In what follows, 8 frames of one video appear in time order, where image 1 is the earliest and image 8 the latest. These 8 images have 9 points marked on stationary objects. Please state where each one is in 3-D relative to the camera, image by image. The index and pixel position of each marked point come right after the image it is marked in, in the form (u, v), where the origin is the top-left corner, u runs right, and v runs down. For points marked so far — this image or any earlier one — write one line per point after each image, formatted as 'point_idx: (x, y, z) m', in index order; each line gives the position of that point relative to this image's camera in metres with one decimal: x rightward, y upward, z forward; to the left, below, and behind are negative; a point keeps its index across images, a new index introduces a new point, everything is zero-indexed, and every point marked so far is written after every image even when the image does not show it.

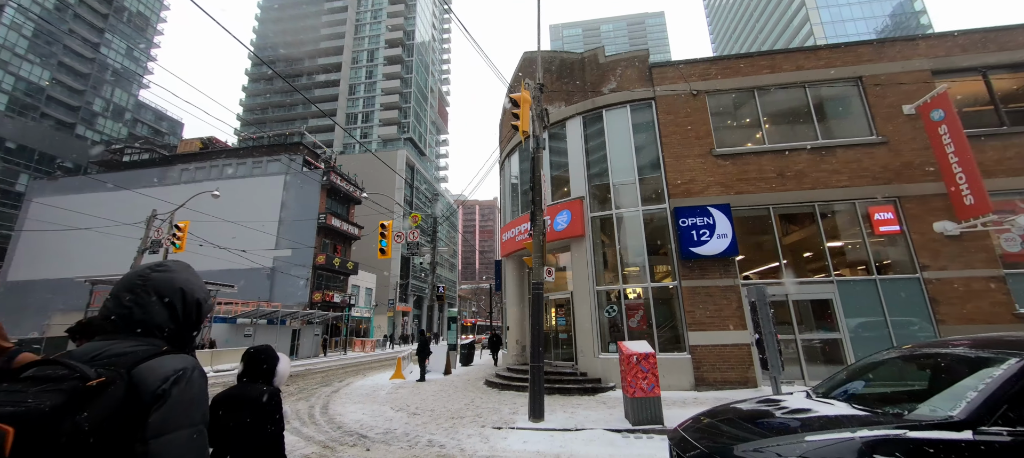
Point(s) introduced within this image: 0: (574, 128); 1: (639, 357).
0: (+2.1, +3.5, +13.1) m
1: (+2.4, -2.5, +7.2) m
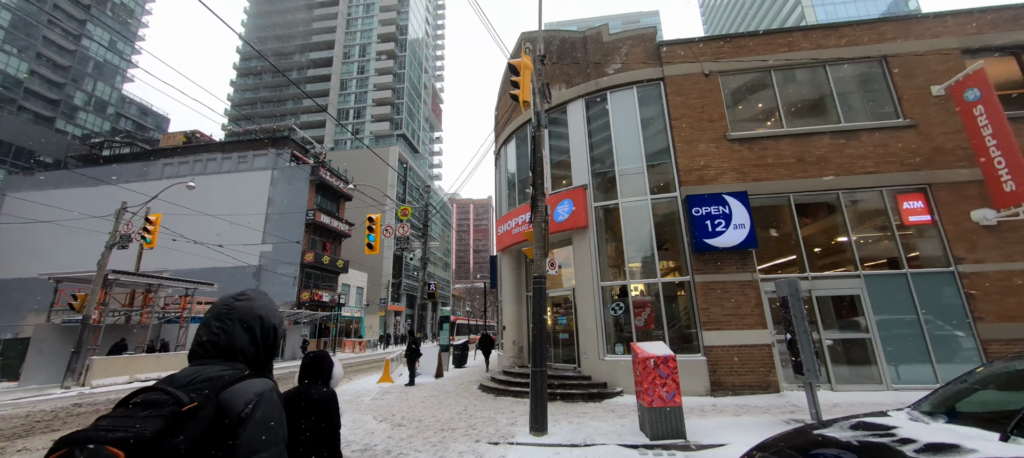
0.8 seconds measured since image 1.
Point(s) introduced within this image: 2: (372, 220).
0: (+2.0, +3.8, +12.2) m
1: (+2.4, -2.2, +6.3) m
2: (-6.2, +0.4, +16.6) m
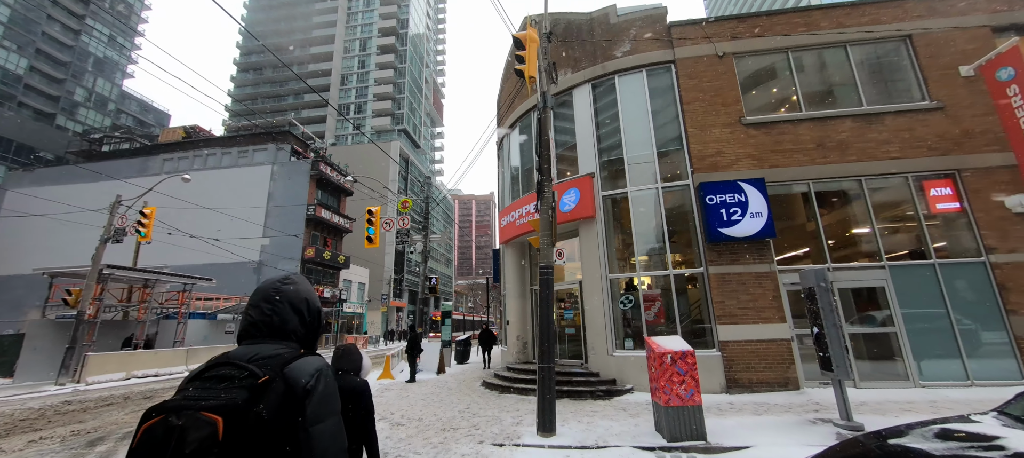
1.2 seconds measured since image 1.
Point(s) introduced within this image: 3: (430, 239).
0: (+2.1, +4.0, +11.7) m
1: (+2.5, -2.0, +5.8) m
2: (-6.1, +0.7, +16.2) m
3: (-3.8, -0.4, +17.3) m
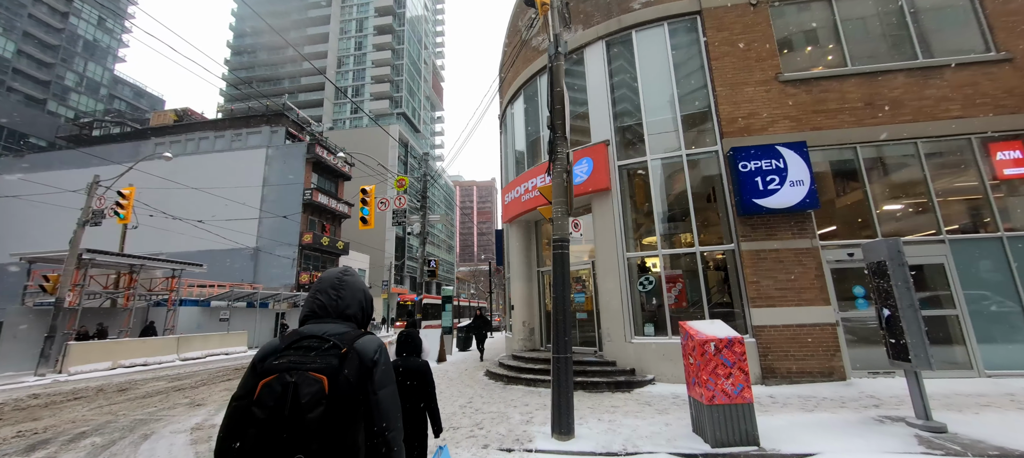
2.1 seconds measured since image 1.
0: (+2.3, +4.7, +10.4) m
1: (+2.6, -1.5, +4.8) m
2: (-5.9, +1.5, +15.1) m
3: (-3.6, +0.4, +16.2) m
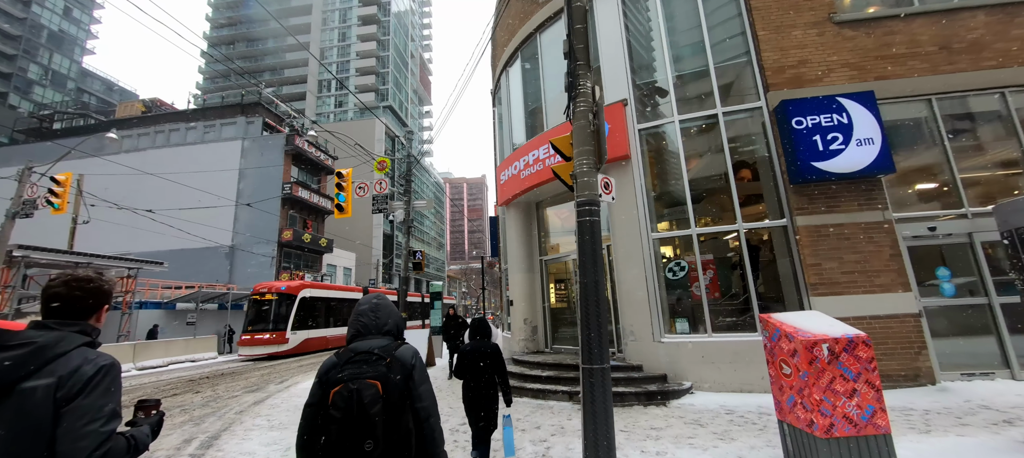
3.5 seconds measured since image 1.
0: (+2.2, +5.2, +8.8) m
1: (+2.8, -1.0, +3.2) m
2: (-6.1, +1.9, +13.3) m
3: (-3.8, +0.9, +14.5) m
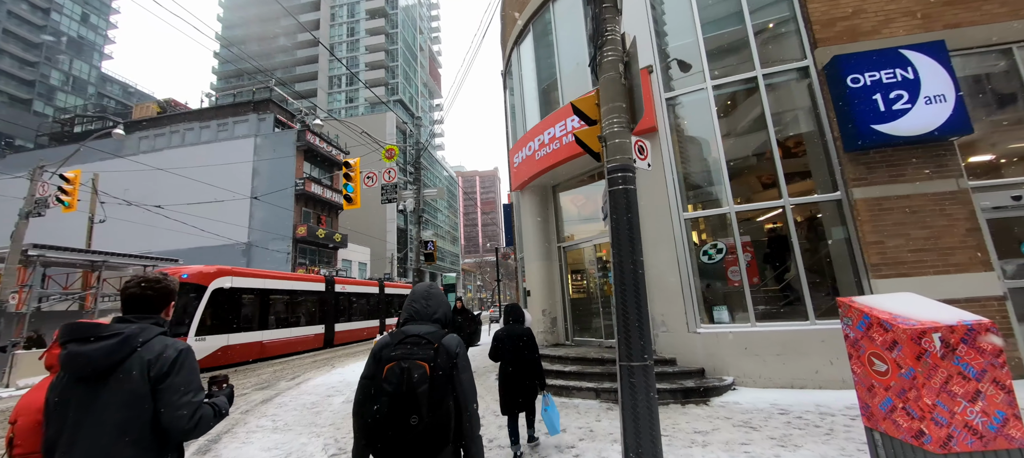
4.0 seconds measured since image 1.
0: (+2.4, +5.6, +8.0) m
1: (+2.9, -0.7, +2.5) m
2: (-5.6, +2.1, +12.8) m
3: (-3.2, +1.2, +13.9) m
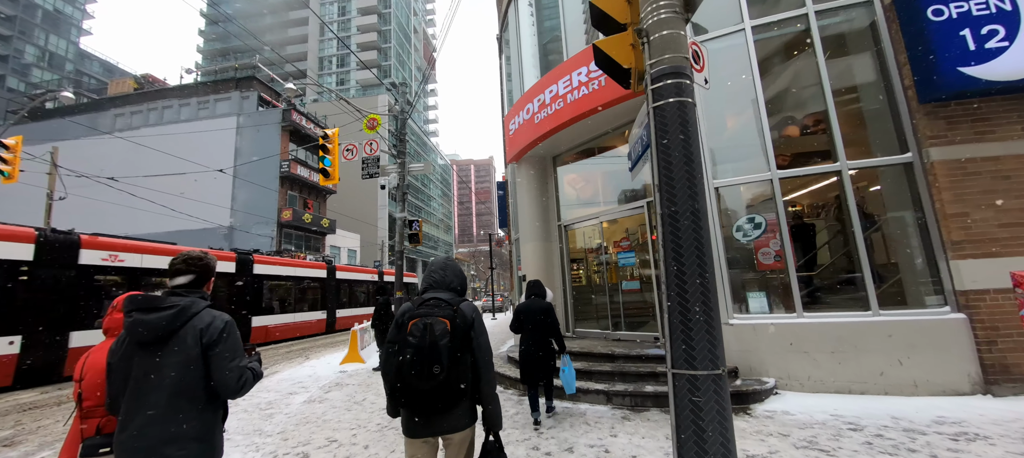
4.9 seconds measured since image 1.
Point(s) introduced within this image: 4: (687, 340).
0: (+2.3, +6.1, +6.7) m
1: (+2.9, -0.4, +1.4) m
2: (-5.8, +2.8, +11.5) m
3: (-3.4, +1.9, +12.7) m
4: (+0.9, -0.6, +2.0) m
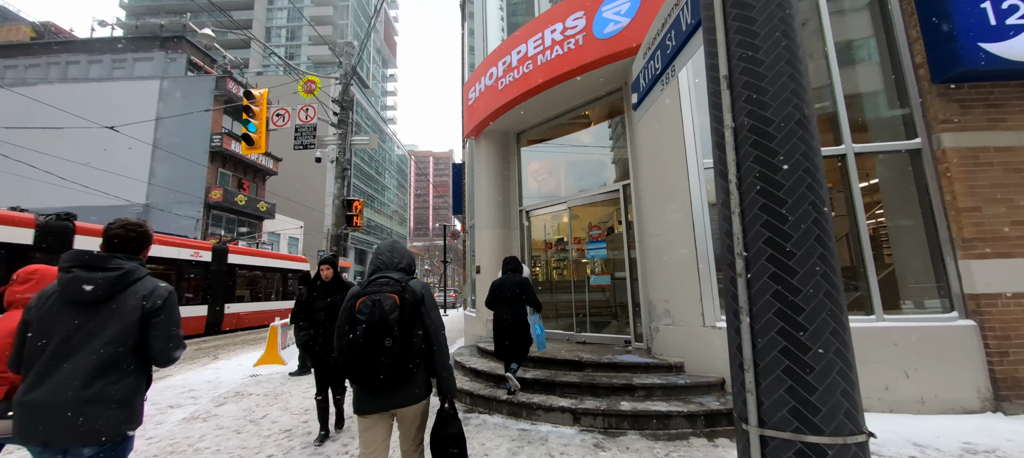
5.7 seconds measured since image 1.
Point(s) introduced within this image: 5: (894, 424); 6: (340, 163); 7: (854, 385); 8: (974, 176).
0: (+1.9, +6.3, +5.8) m
1: (+2.7, -0.3, +0.6) m
2: (-6.8, +3.4, +9.7) m
3: (-4.7, +2.4, +11.1) m
4: (+0.7, -0.4, +1.1) m
5: (+3.6, -1.8, +3.5) m
6: (-4.7, +1.7, +10.4) m
7: (+0.9, -0.4, +1.0) m
8: (+5.0, +0.6, +4.1) m
